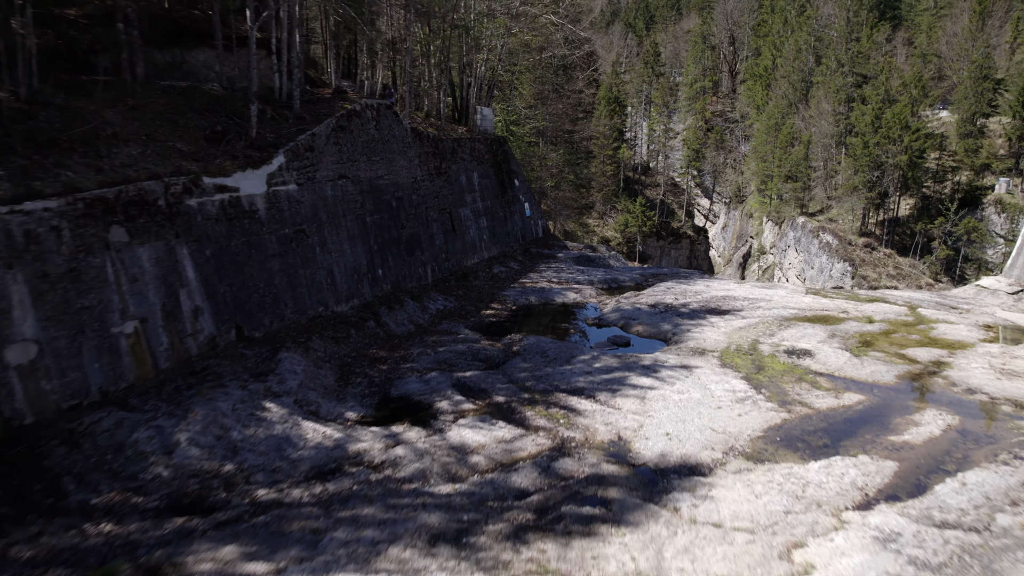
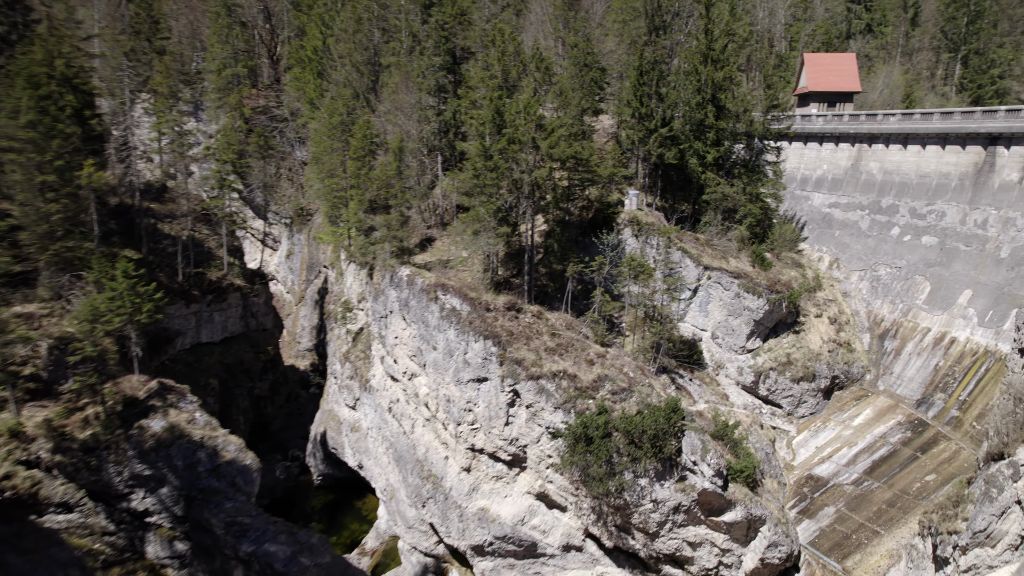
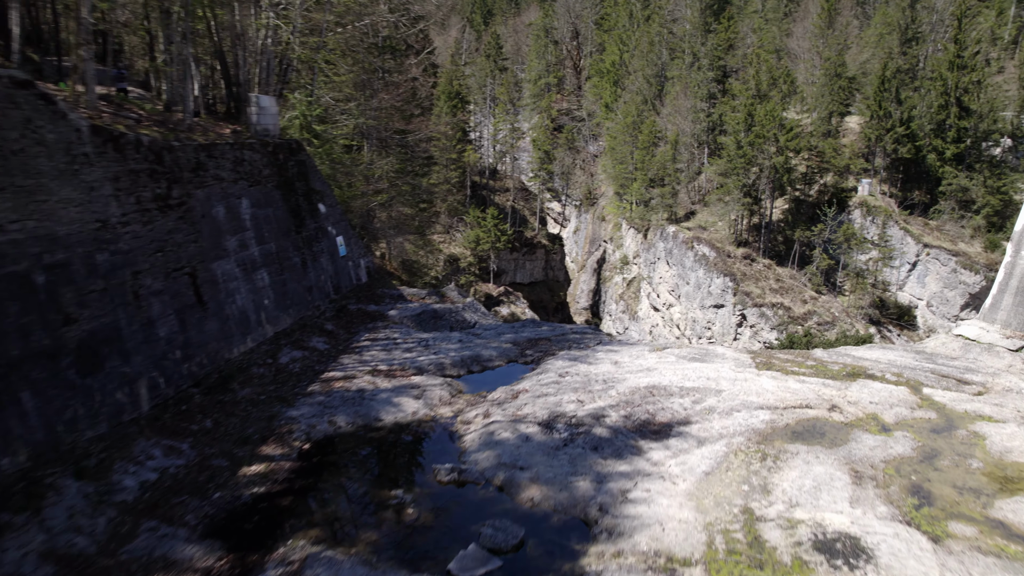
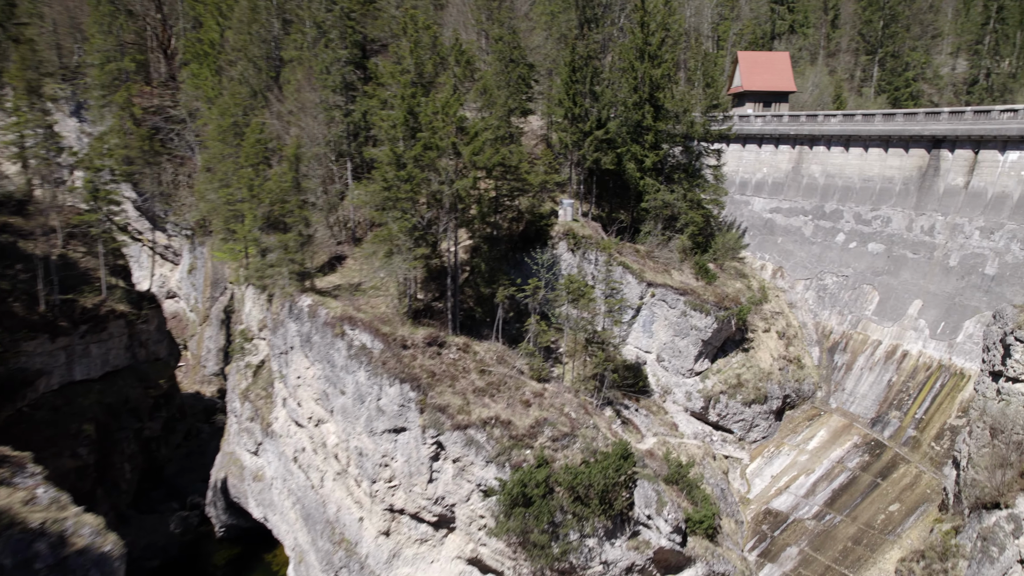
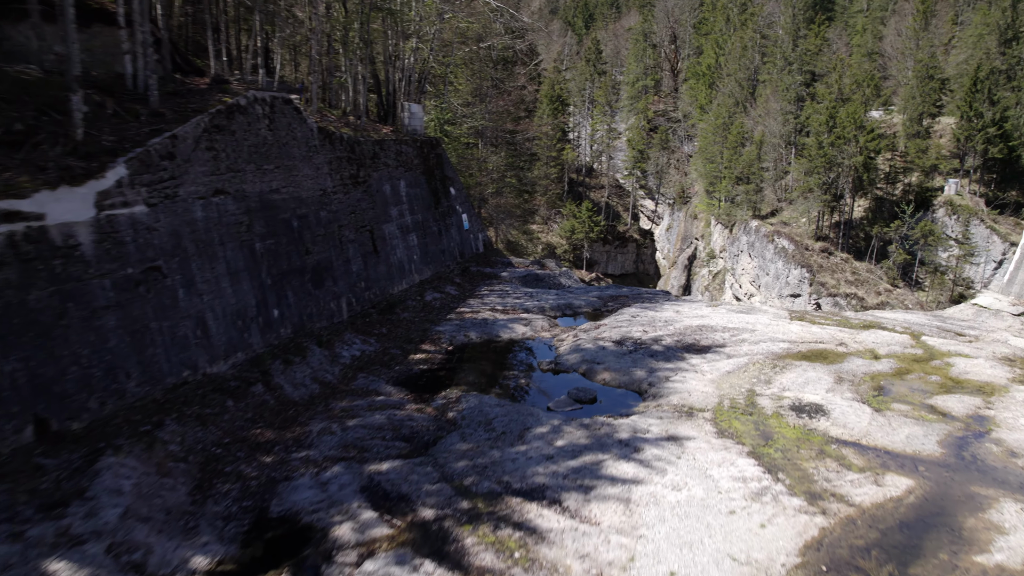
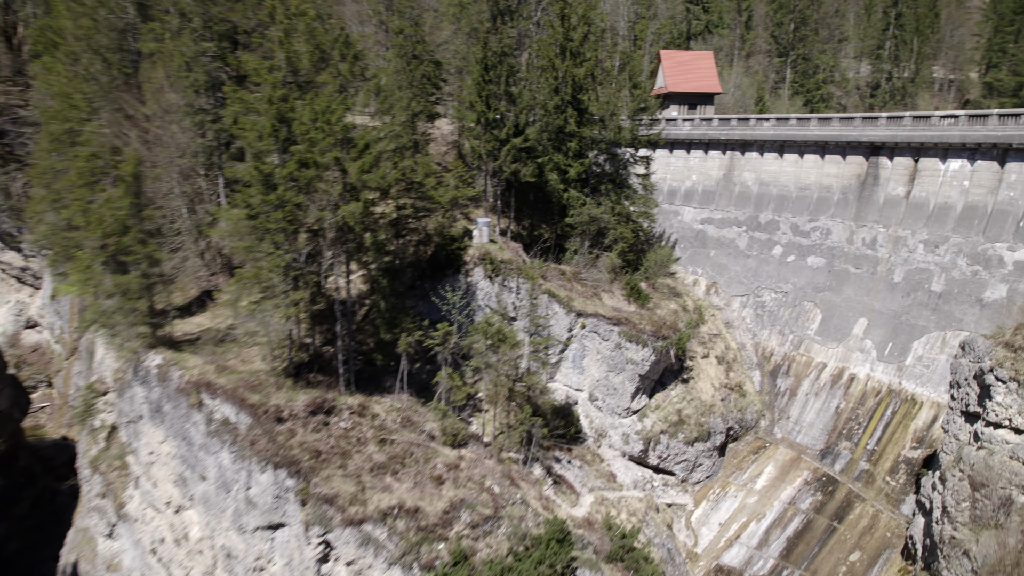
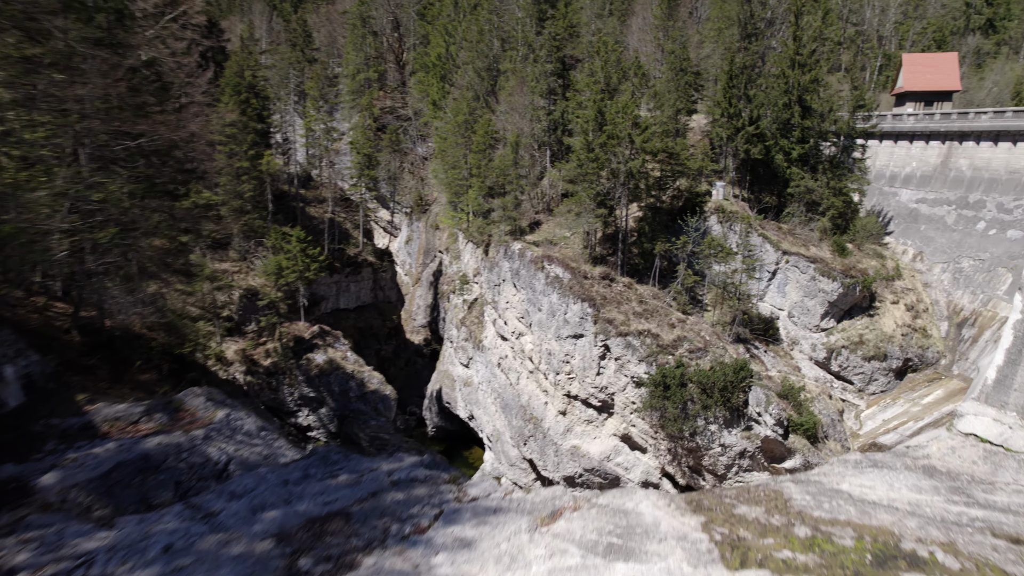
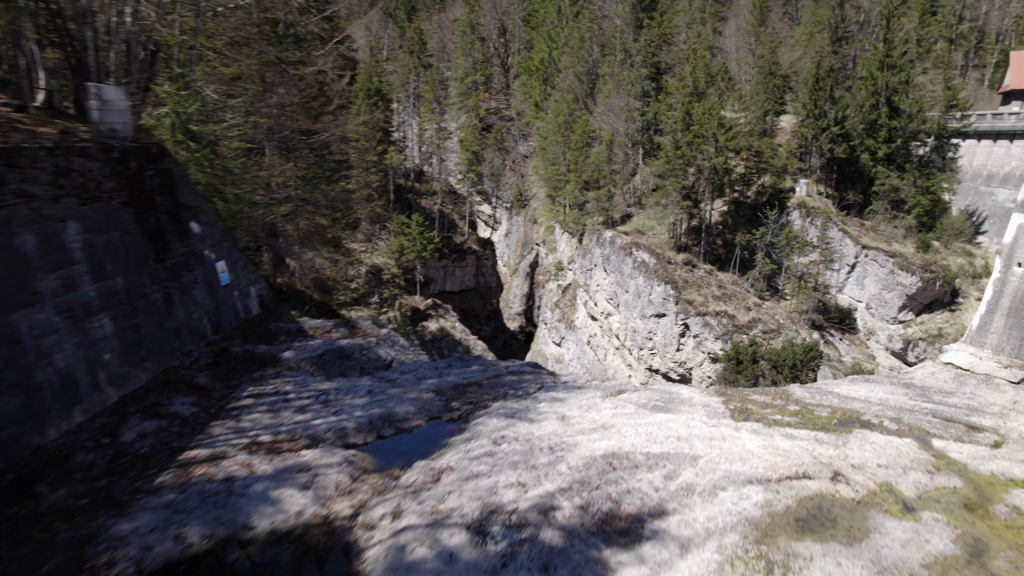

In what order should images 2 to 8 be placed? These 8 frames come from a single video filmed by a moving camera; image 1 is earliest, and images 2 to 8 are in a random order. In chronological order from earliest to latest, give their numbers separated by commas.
5, 3, 8, 7, 2, 4, 6
